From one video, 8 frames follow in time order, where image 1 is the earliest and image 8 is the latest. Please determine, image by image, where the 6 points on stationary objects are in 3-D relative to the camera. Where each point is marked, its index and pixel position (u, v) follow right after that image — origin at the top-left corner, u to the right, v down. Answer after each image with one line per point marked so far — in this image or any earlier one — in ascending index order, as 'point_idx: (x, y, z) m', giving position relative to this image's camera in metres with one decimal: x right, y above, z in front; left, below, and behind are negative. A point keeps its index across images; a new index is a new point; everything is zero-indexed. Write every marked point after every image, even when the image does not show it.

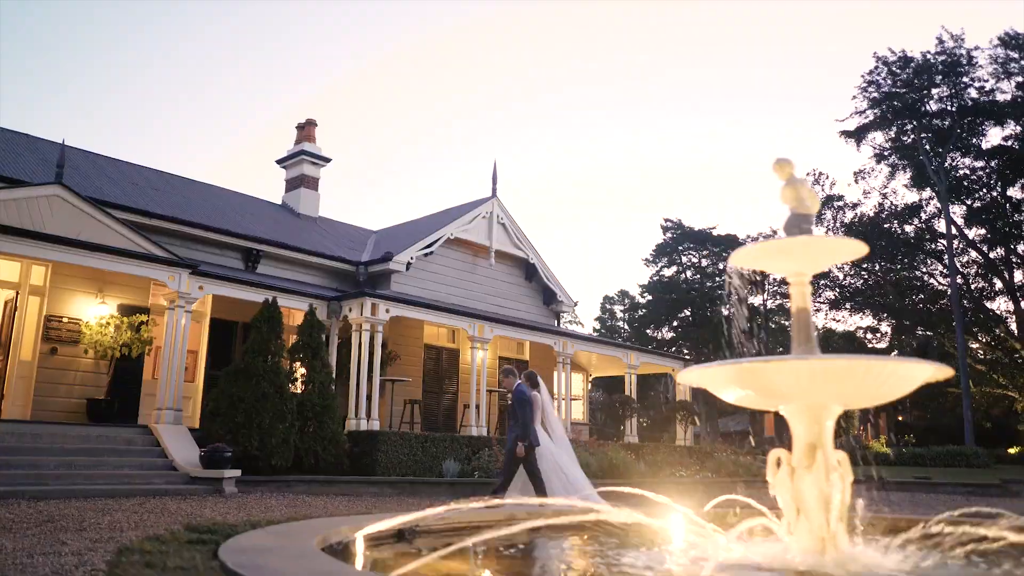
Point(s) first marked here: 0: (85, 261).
0: (-5.7, +0.4, +11.0) m
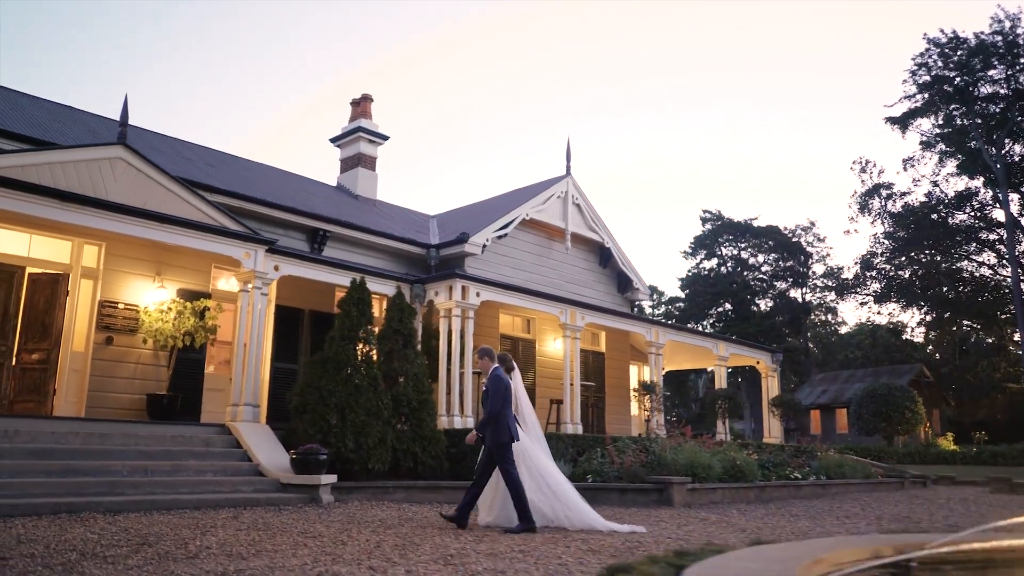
0: (-4.2, +0.6, +9.5) m
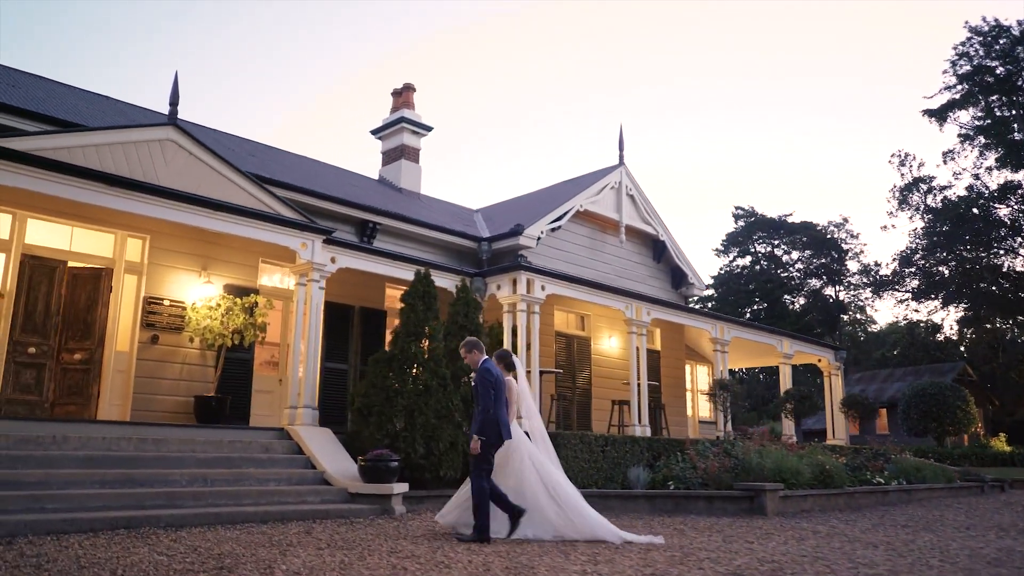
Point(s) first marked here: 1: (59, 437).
0: (-3.3, +0.7, +8.8) m
1: (-3.9, -1.3, +7.1) m
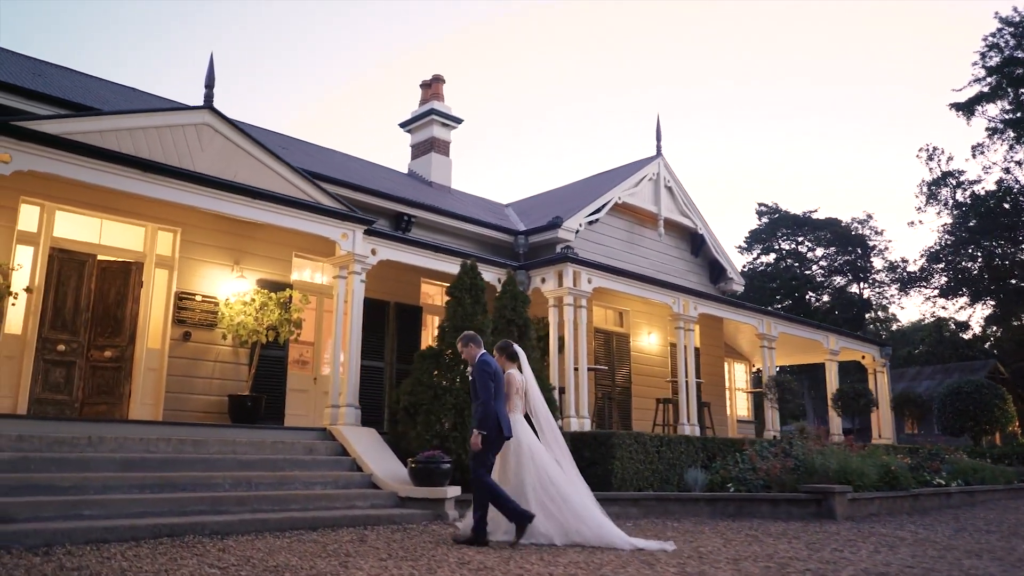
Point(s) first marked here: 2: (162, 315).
0: (-2.7, +0.8, +8.3) m
1: (-3.4, -1.2, +6.6) m
2: (-4.4, -0.4, +10.4) m
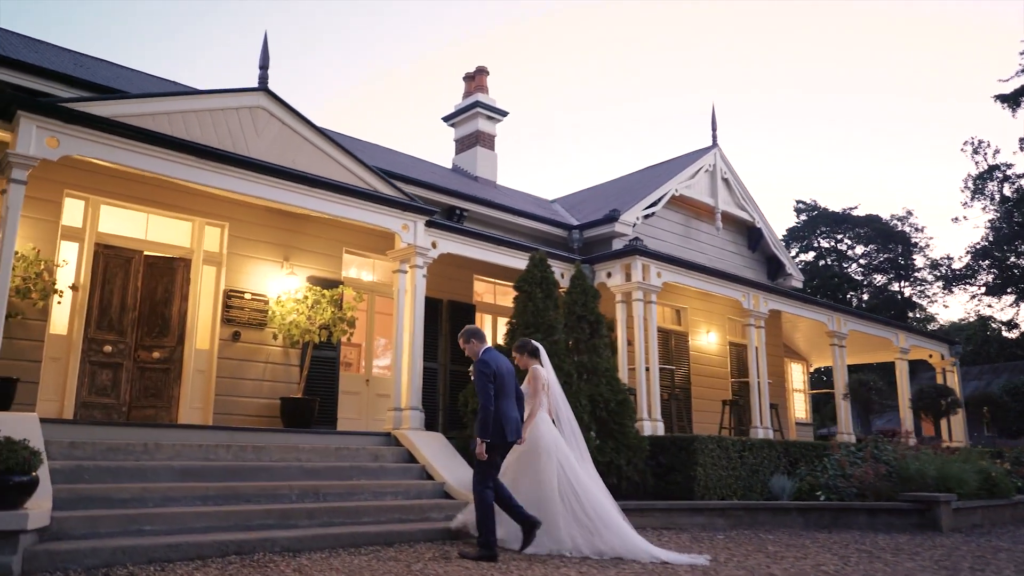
0: (-2.0, +0.8, +7.8) m
1: (-2.7, -1.2, +6.1) m
2: (-3.6, -0.3, +9.9) m
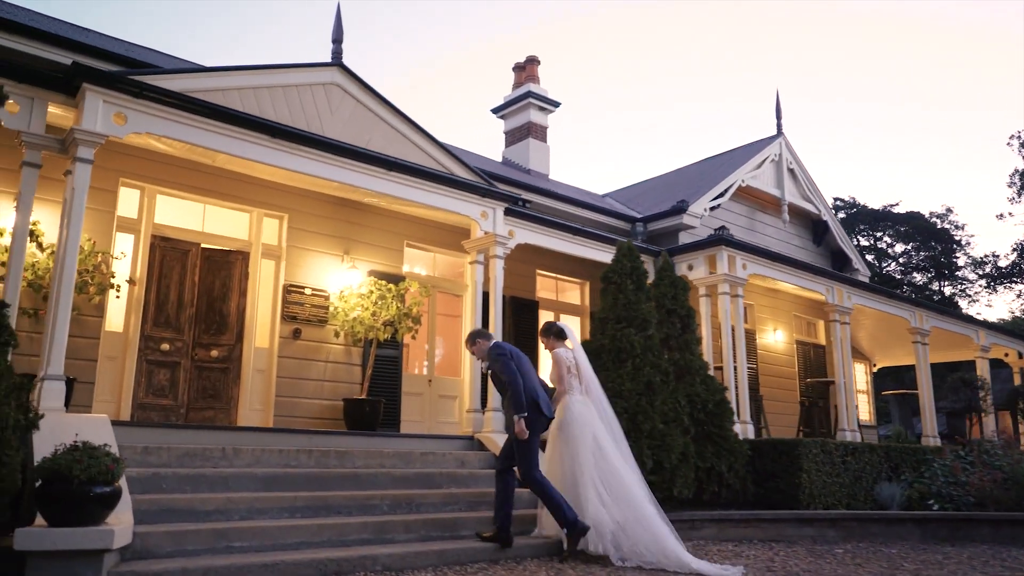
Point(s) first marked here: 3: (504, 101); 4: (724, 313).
0: (-1.2, +0.9, +7.2) m
1: (-1.9, -1.1, +5.5) m
2: (-2.7, -0.3, +9.3) m
3: (-0.2, +3.8, +16.7) m
4: (+2.4, -0.3, +9.3) m
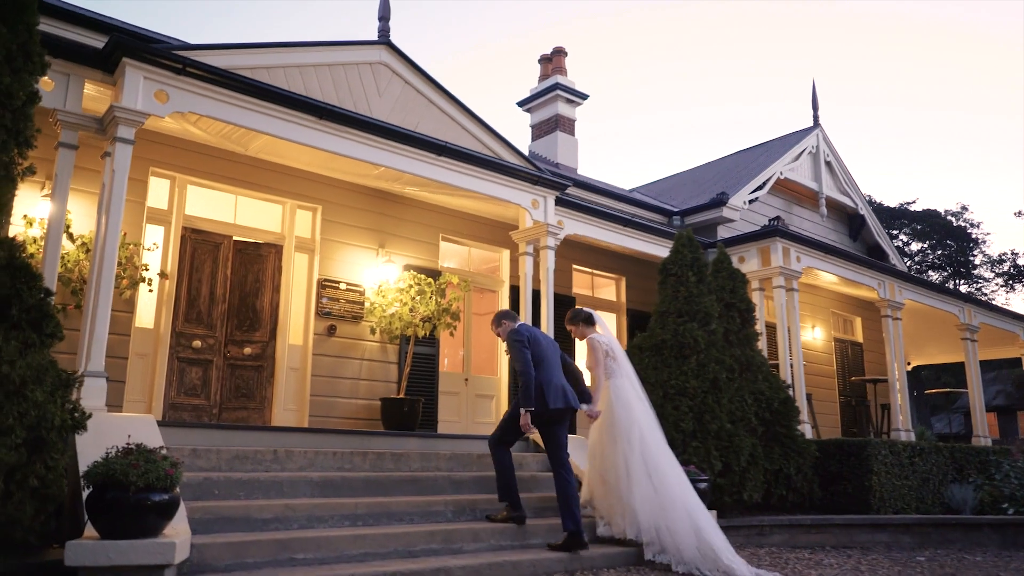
0: (-0.7, +1.0, +6.8) m
1: (-1.4, -1.0, +5.1) m
2: (-2.3, -0.2, +8.9) m
3: (+0.4, +3.9, +16.3) m
4: (+2.9, -0.2, +8.9) m
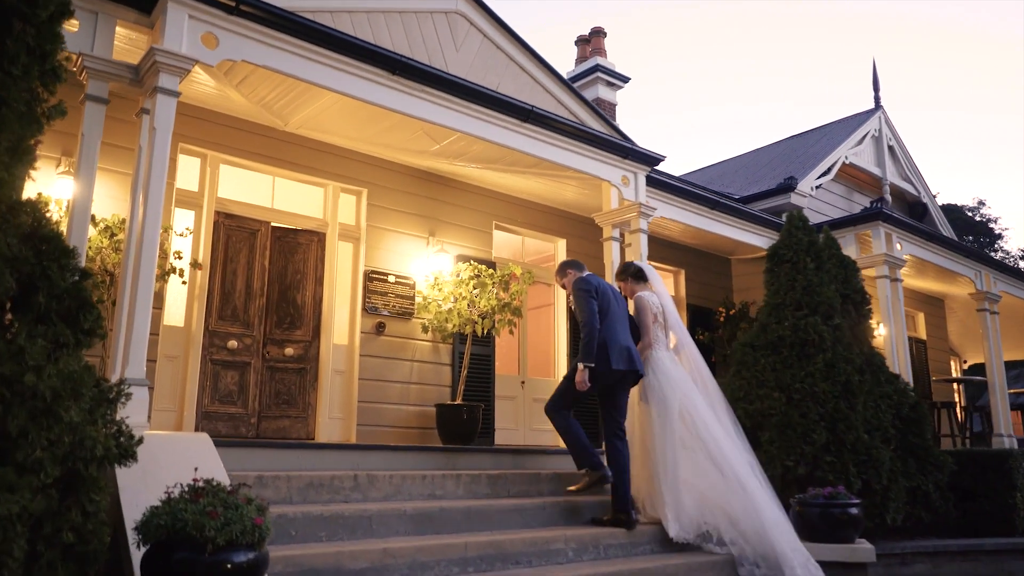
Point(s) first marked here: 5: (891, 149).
0: (0.0, +1.0, +5.8) m
1: (-0.7, -0.9, +4.1) m
2: (-1.6, -0.1, +7.9) m
3: (+1.1, +4.0, +15.3) m
4: (+3.6, -0.1, +7.9) m
5: (+6.5, +2.4, +14.2) m
